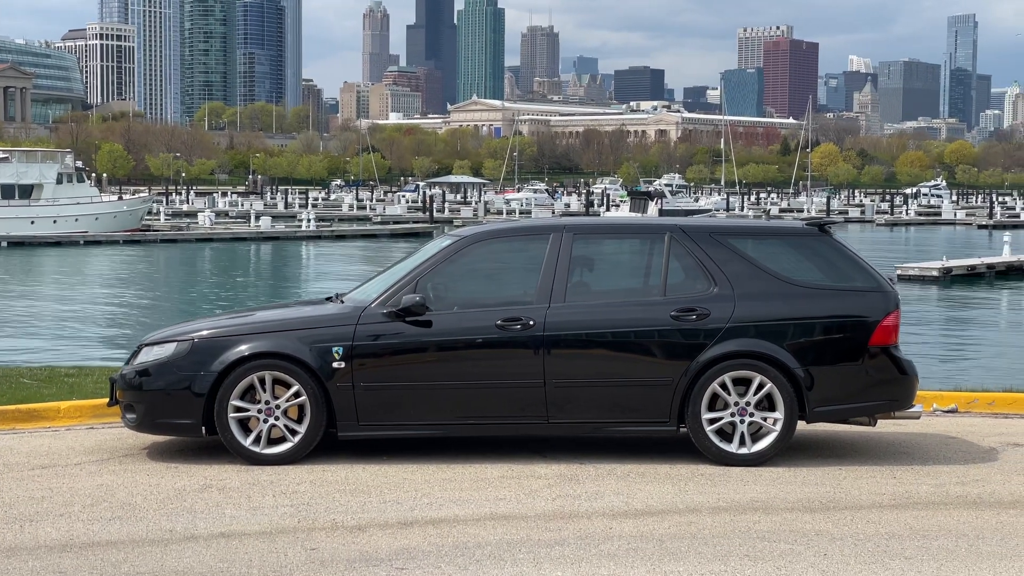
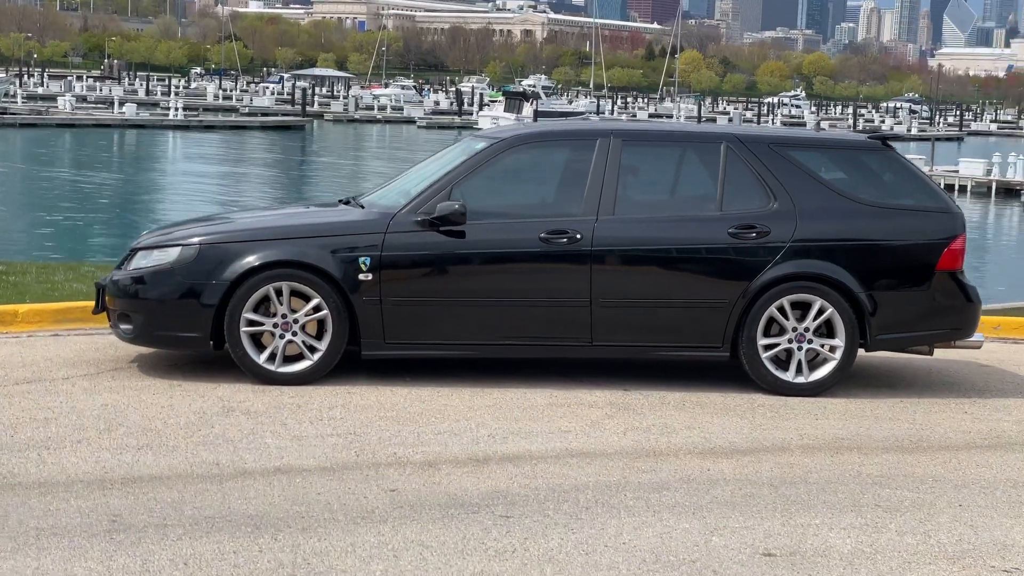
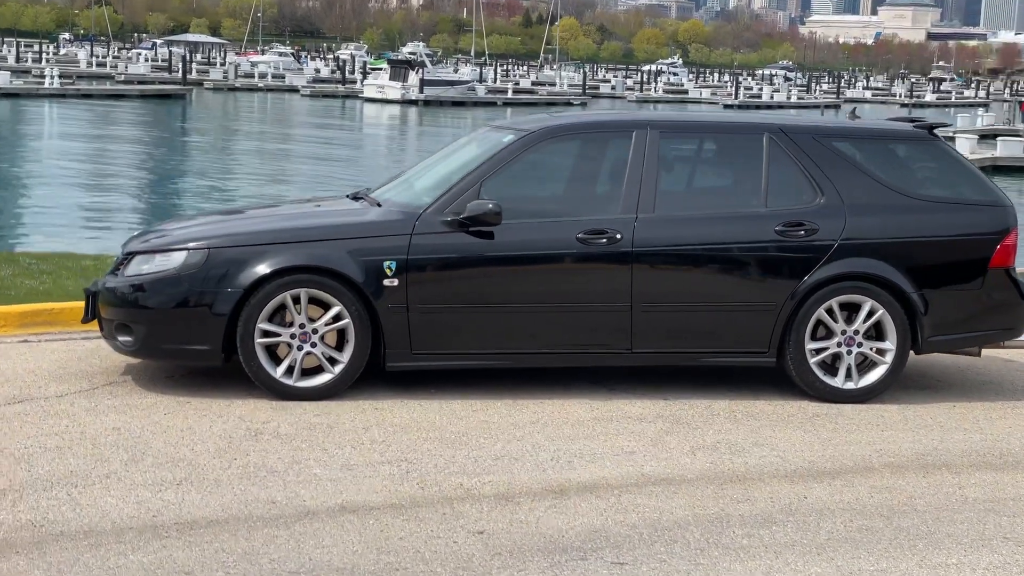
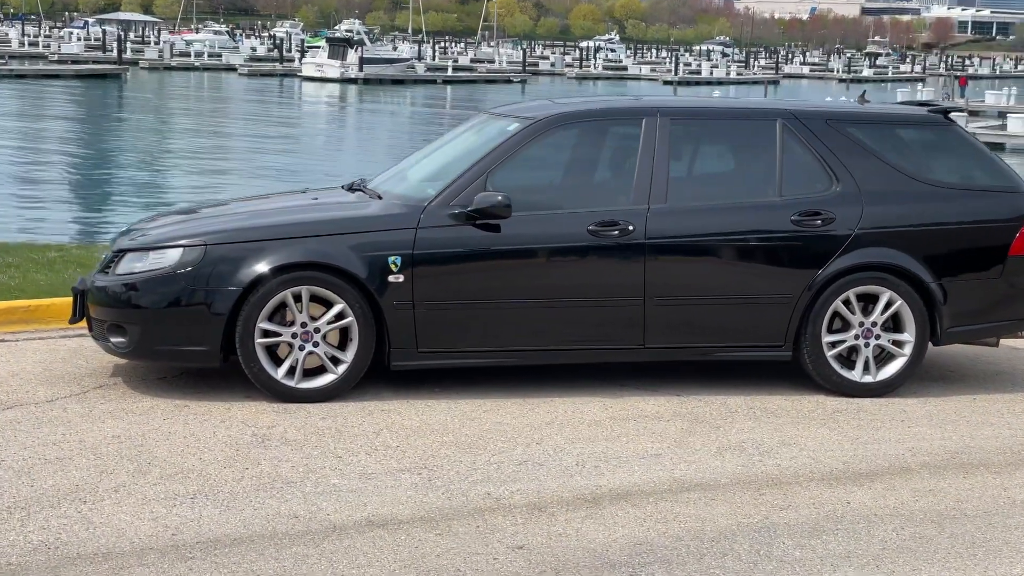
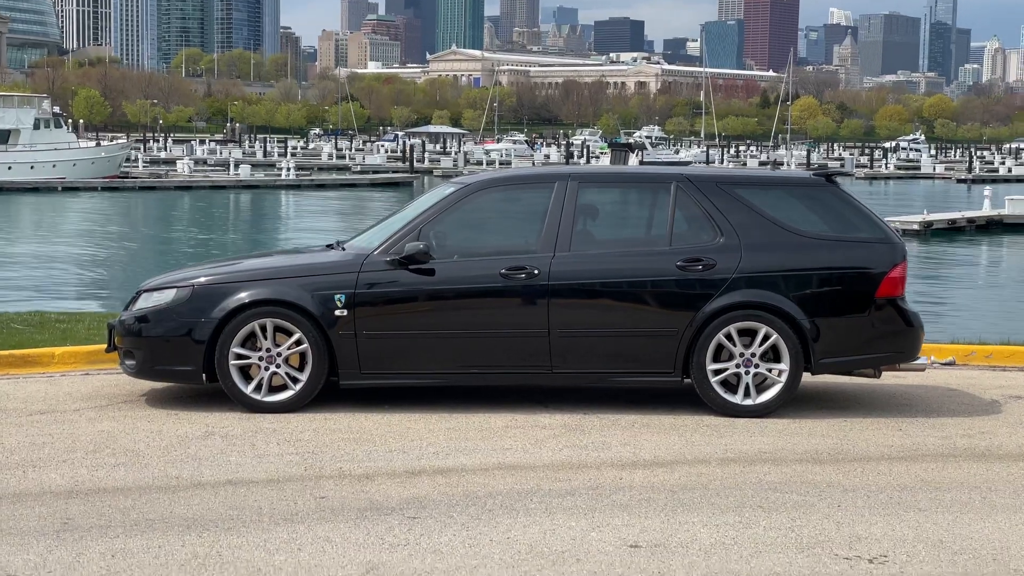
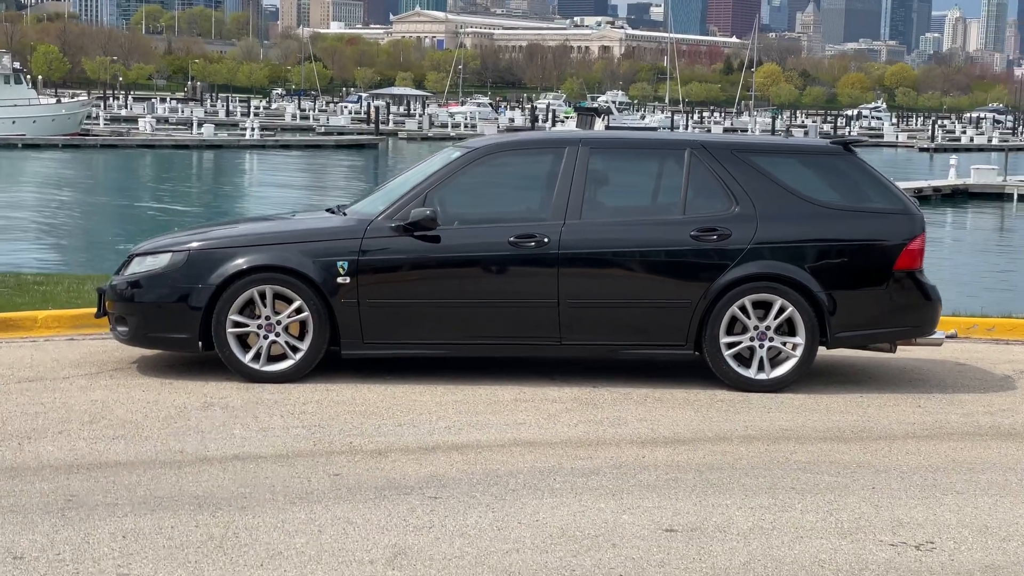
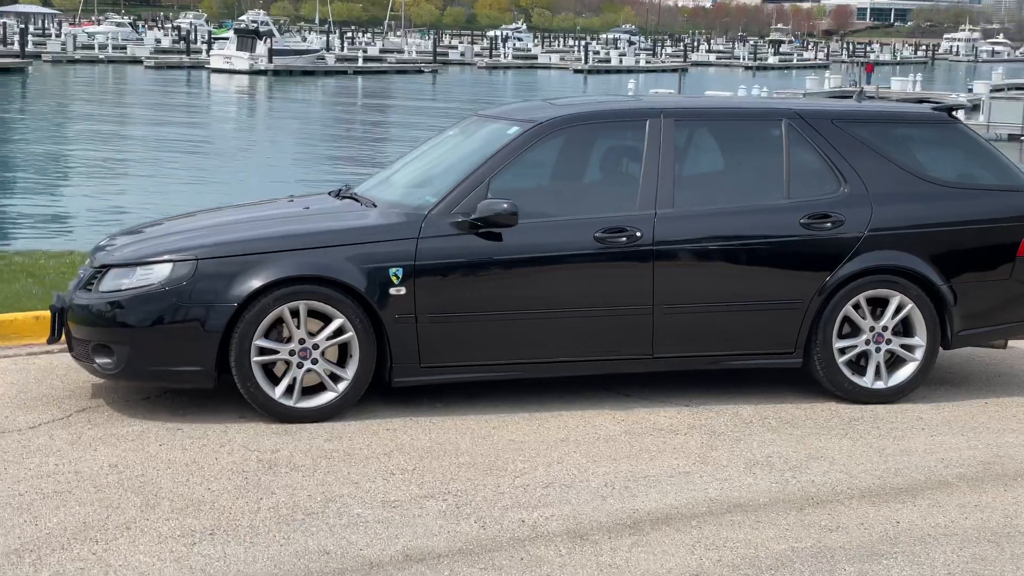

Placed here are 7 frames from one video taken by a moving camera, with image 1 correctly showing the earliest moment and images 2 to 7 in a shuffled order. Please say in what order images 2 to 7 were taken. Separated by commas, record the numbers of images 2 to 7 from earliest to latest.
5, 6, 2, 3, 4, 7
